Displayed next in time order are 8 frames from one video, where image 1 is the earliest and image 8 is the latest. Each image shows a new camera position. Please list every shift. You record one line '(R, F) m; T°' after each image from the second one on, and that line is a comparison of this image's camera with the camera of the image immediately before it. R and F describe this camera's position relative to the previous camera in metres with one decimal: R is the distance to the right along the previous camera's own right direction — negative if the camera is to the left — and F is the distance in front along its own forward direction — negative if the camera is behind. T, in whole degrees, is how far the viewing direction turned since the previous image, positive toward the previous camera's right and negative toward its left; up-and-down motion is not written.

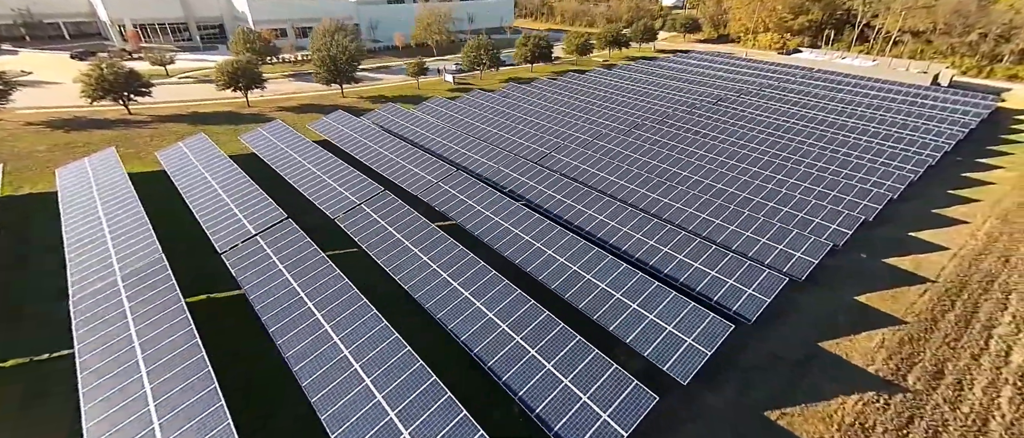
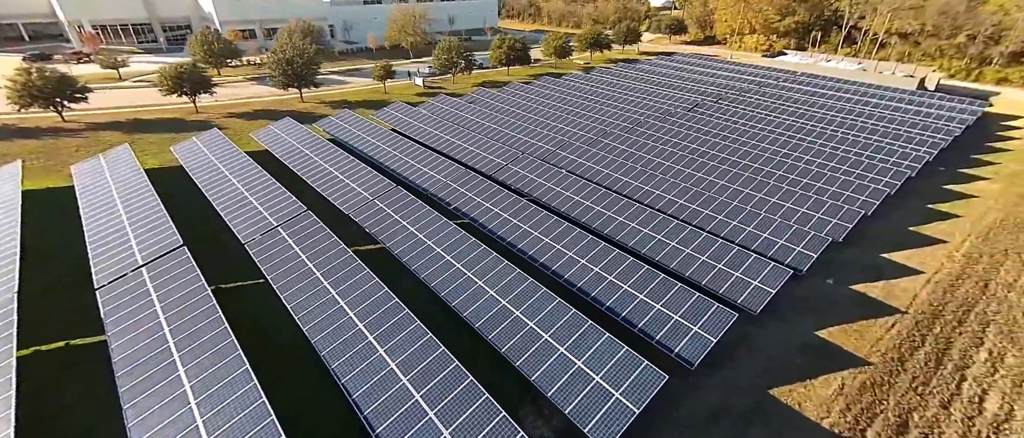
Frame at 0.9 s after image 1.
(+2.9, +1.8) m; 0°
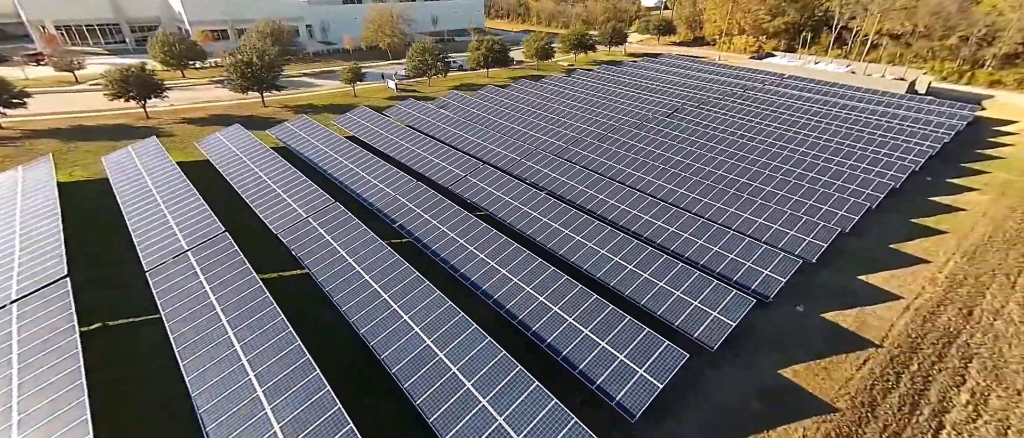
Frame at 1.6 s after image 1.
(+2.5, +1.7) m; 0°
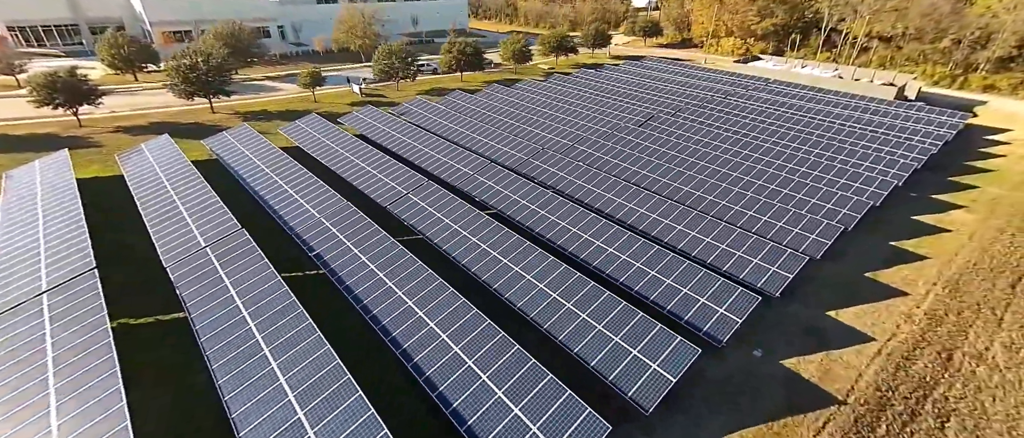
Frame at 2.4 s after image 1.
(+3.1, +2.1) m; 0°
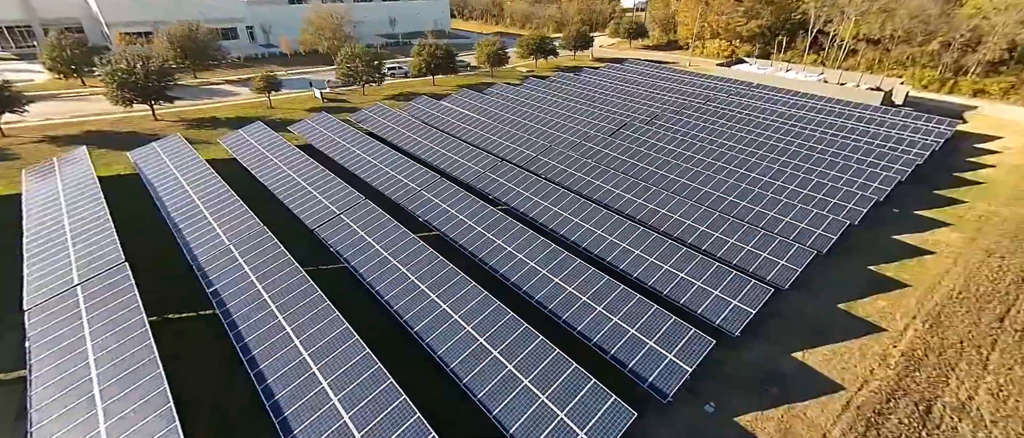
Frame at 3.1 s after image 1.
(+2.8, +2.1) m; 0°
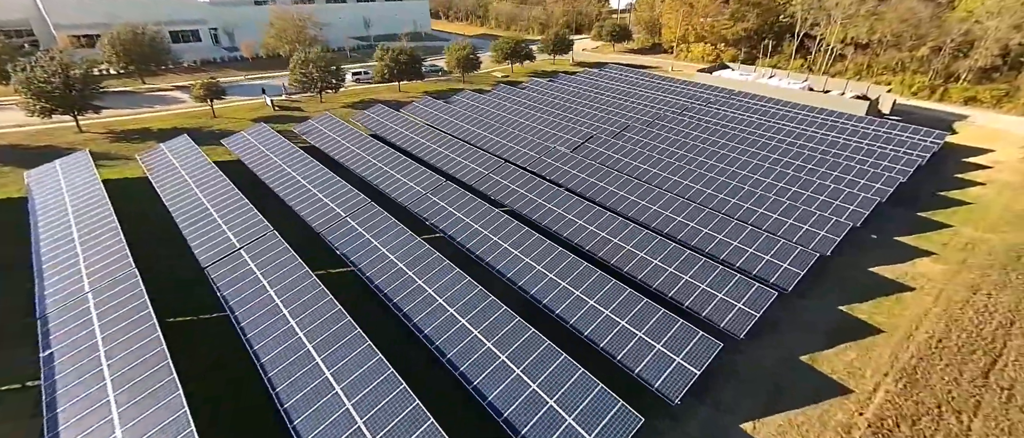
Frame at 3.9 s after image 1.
(+3.4, +2.4) m; 0°
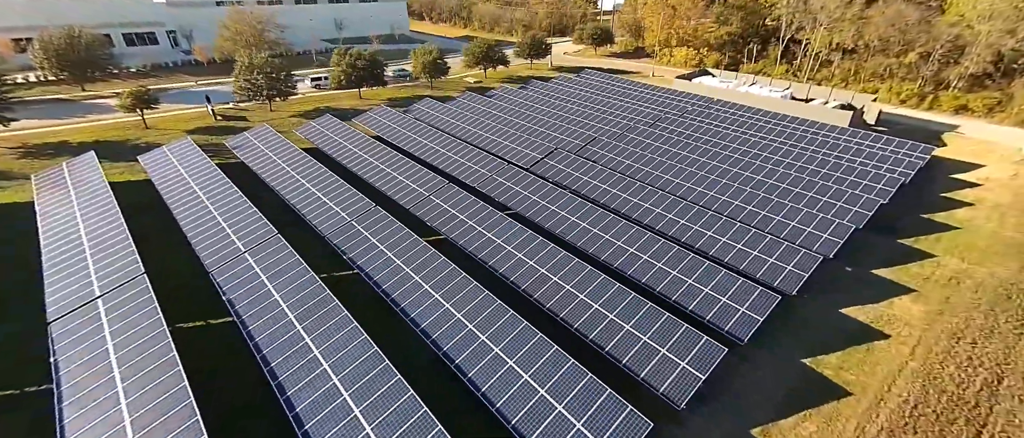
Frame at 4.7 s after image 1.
(+3.5, +2.6) m; 0°
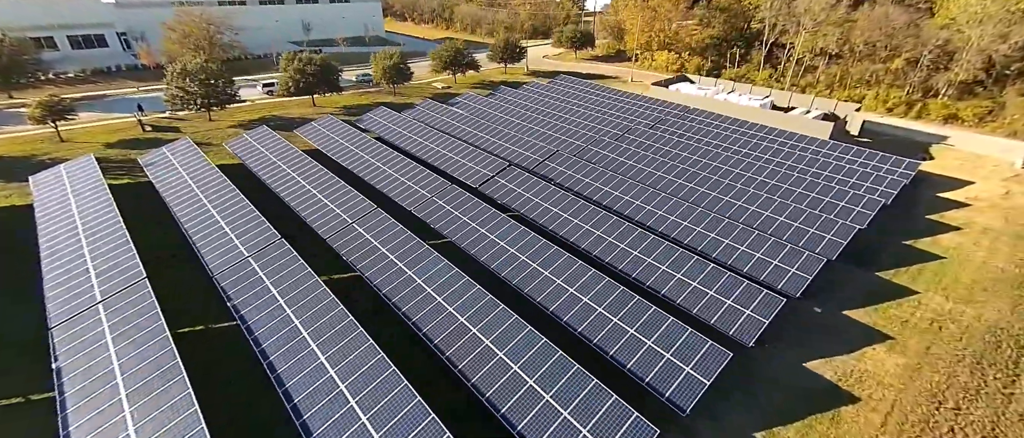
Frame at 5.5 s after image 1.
(+3.6, +2.7) m; 0°
